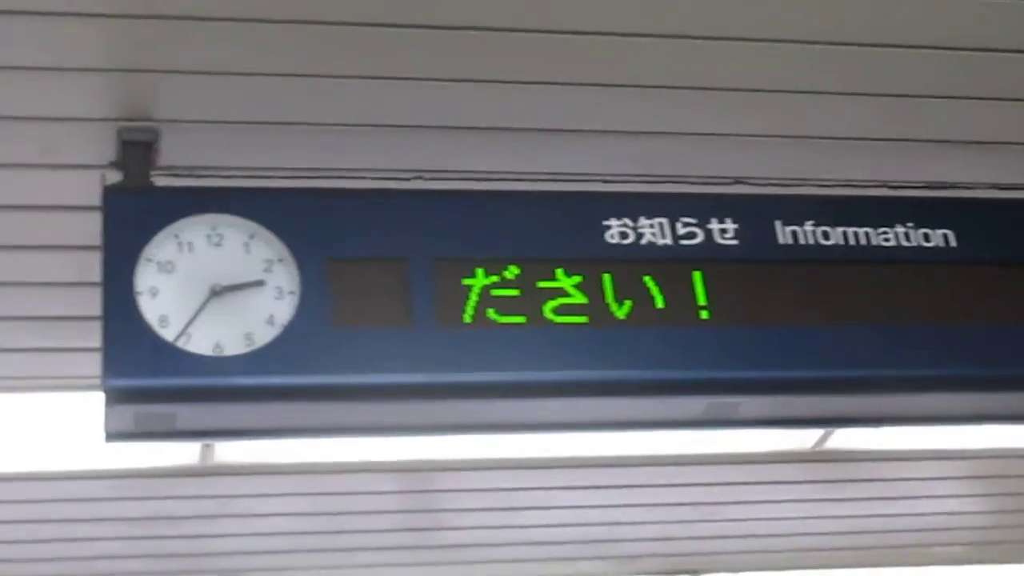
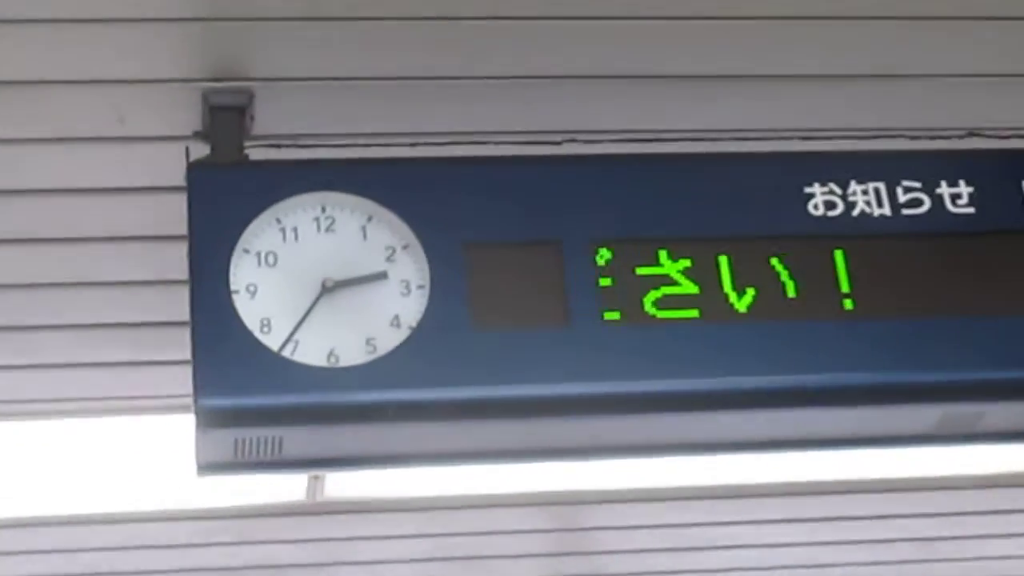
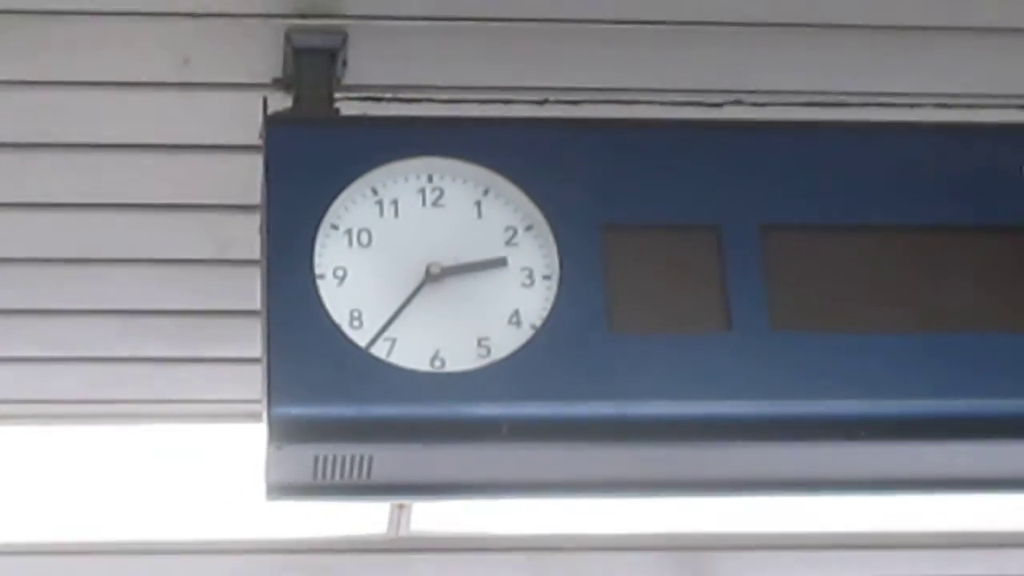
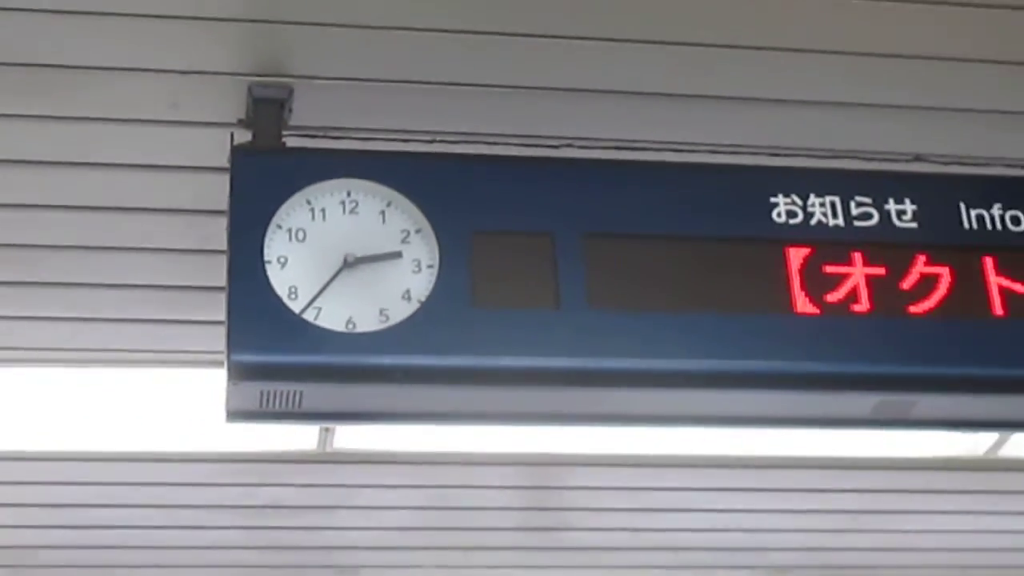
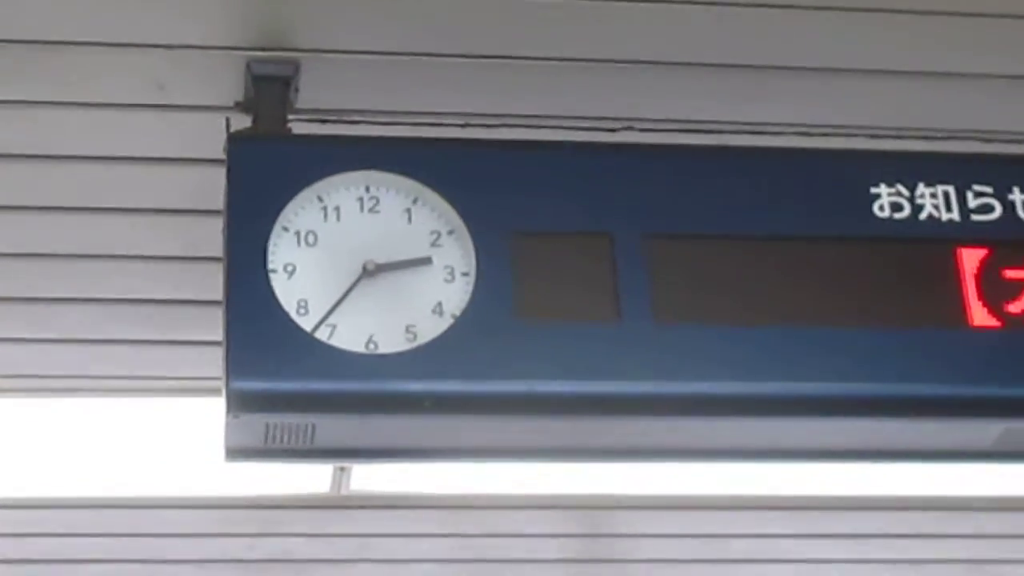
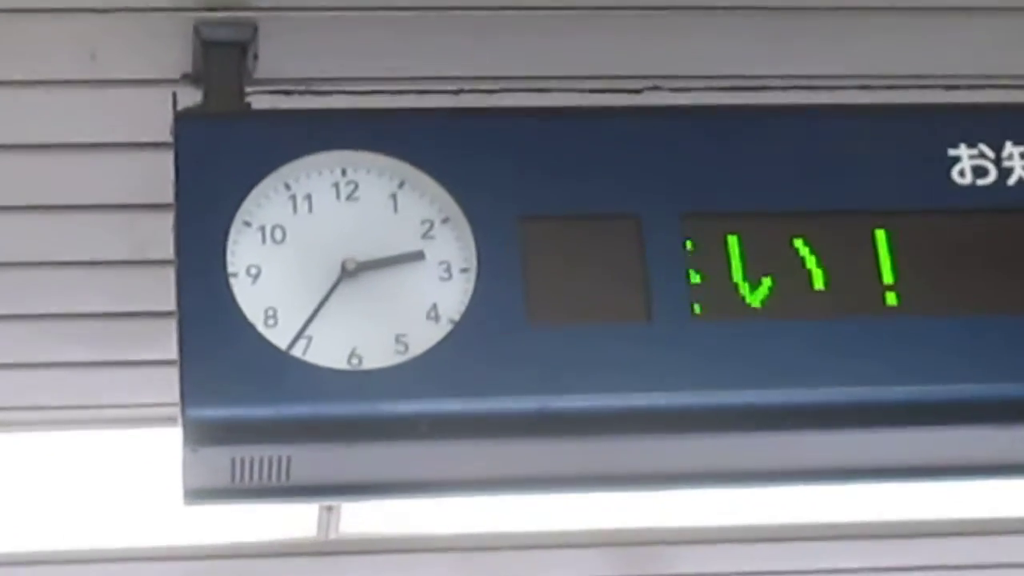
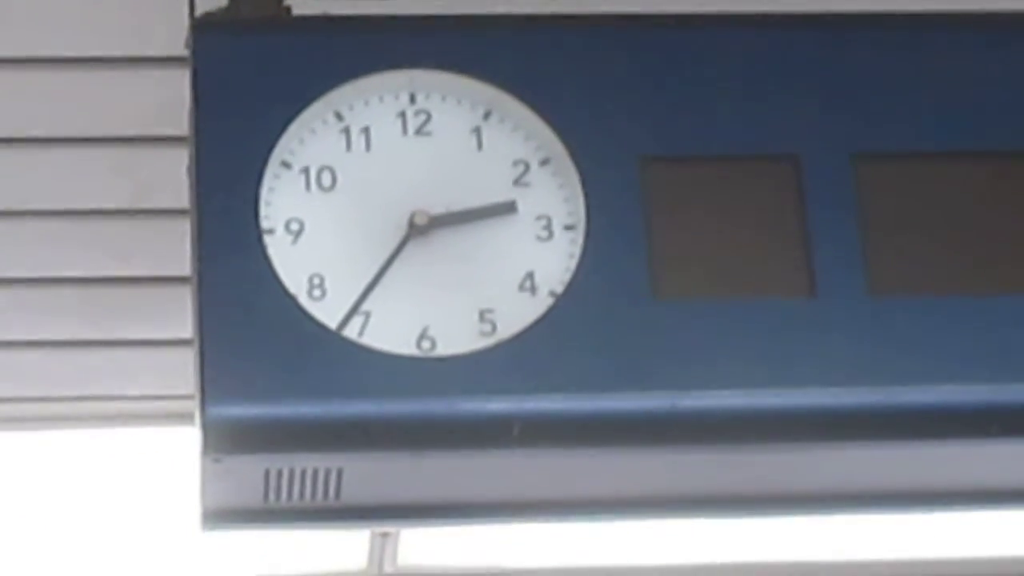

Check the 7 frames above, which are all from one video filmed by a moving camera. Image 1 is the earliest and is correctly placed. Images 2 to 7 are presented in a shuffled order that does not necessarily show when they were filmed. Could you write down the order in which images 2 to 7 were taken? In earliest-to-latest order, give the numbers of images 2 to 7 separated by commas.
2, 6, 7, 3, 5, 4
